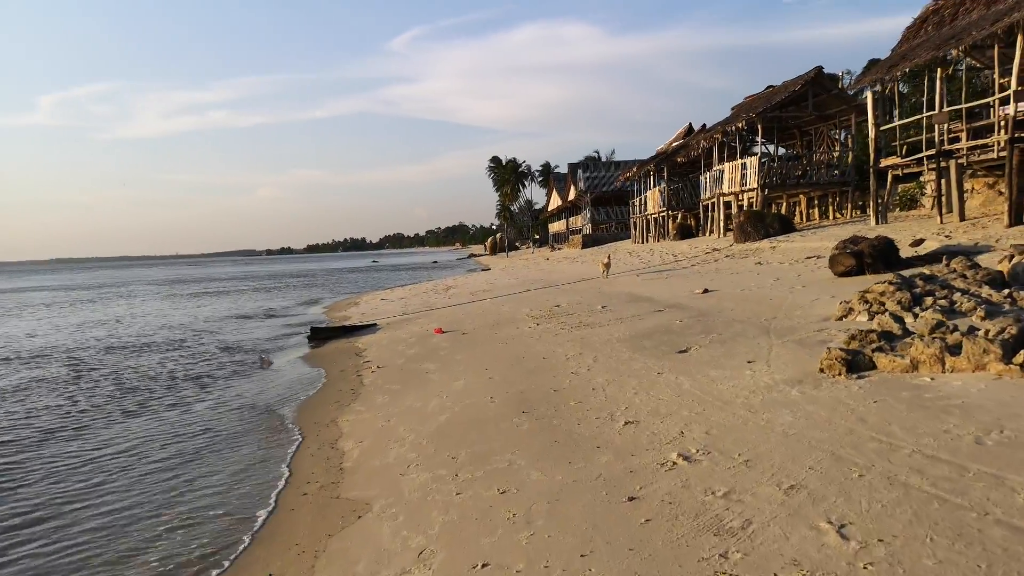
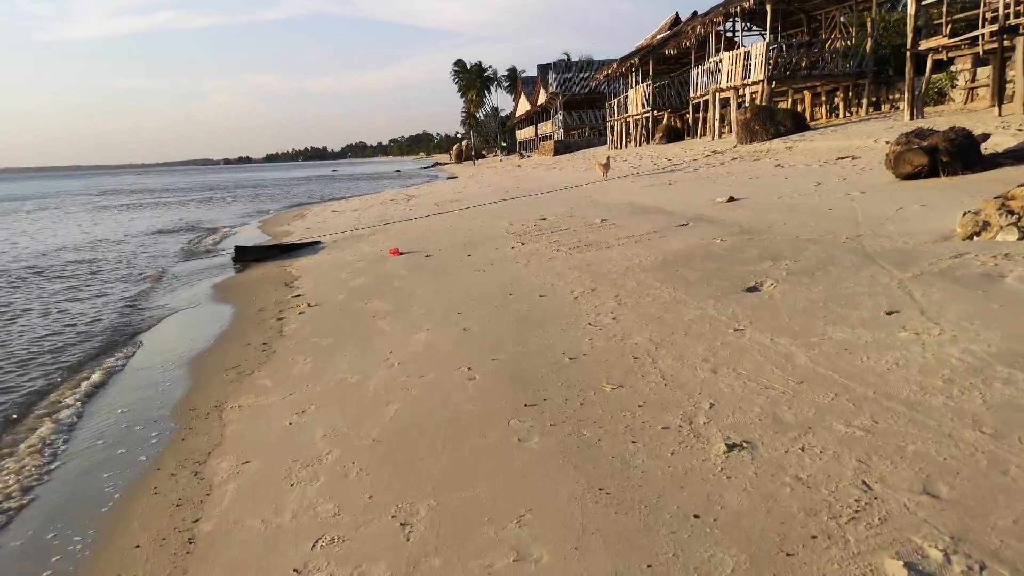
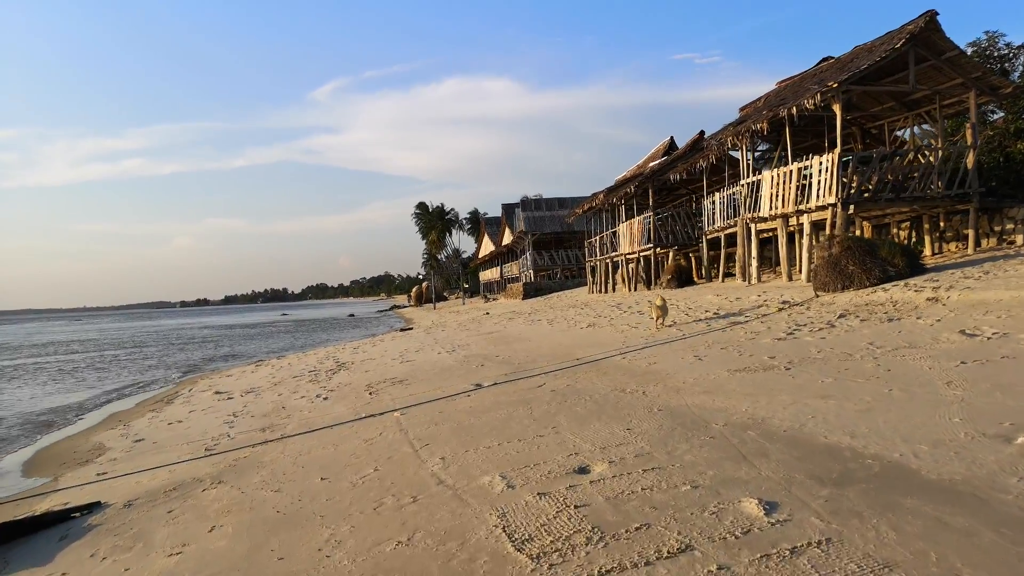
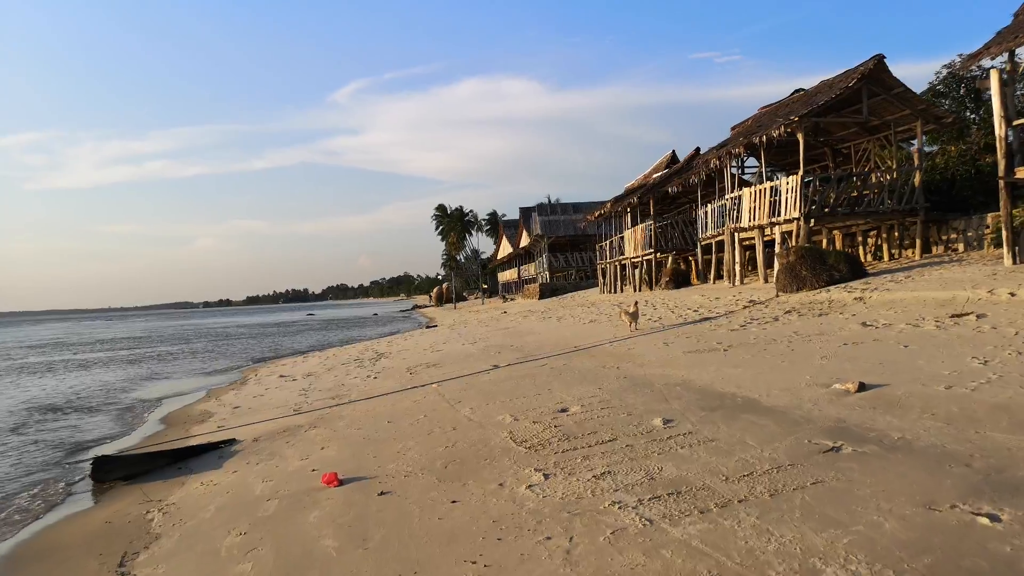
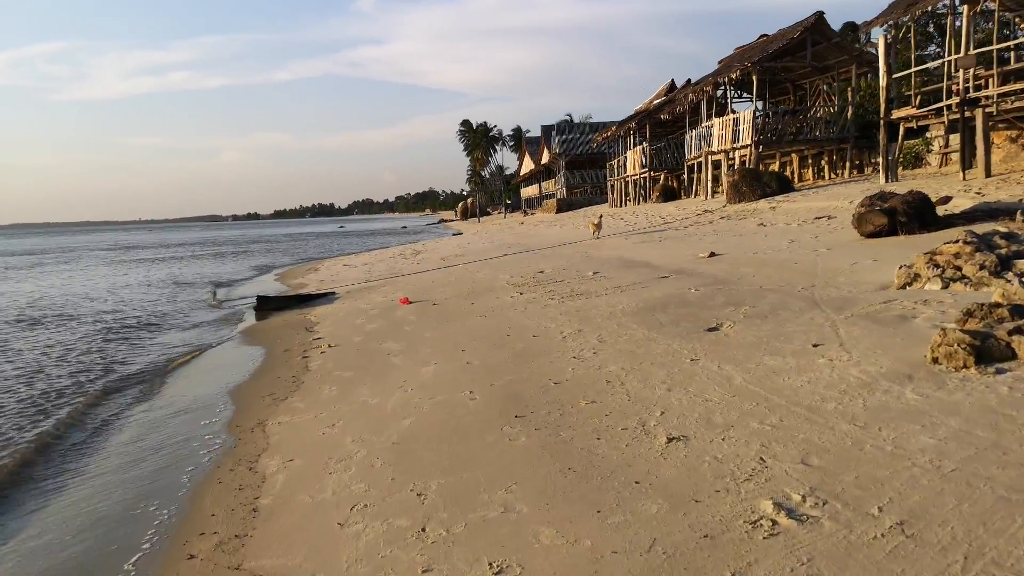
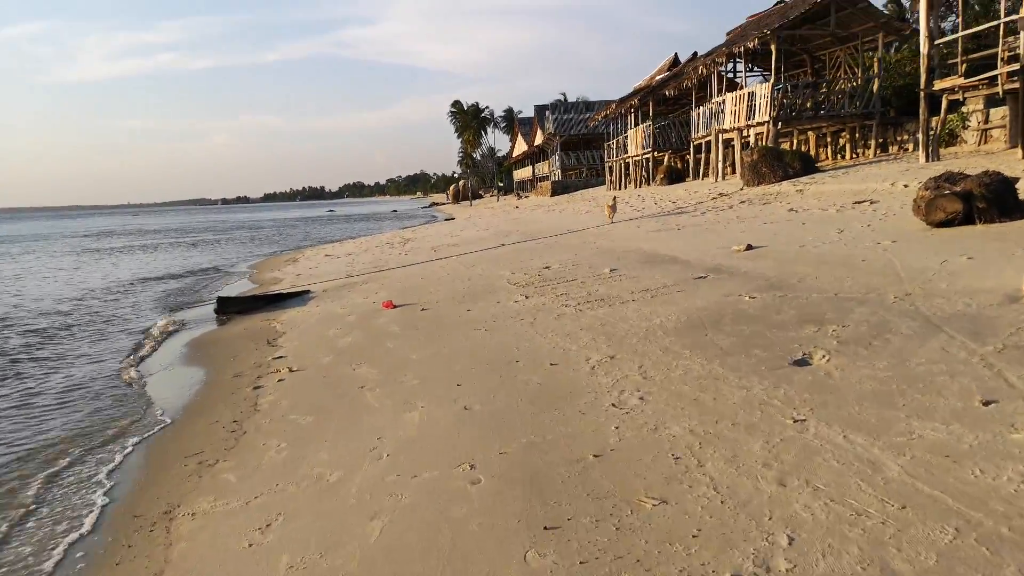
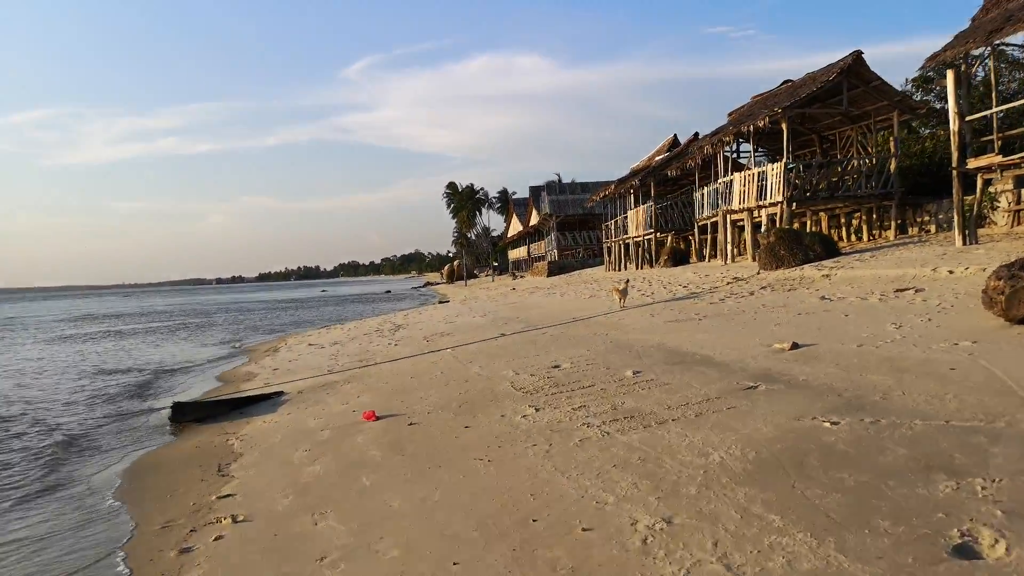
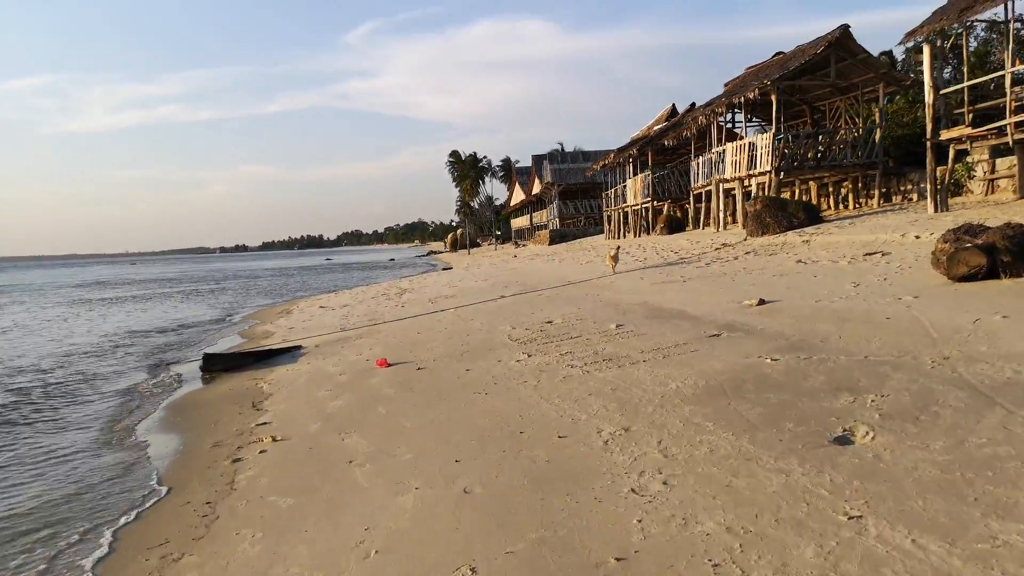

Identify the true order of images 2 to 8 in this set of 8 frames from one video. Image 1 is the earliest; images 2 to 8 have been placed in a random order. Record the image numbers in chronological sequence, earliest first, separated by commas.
5, 2, 6, 8, 7, 4, 3
